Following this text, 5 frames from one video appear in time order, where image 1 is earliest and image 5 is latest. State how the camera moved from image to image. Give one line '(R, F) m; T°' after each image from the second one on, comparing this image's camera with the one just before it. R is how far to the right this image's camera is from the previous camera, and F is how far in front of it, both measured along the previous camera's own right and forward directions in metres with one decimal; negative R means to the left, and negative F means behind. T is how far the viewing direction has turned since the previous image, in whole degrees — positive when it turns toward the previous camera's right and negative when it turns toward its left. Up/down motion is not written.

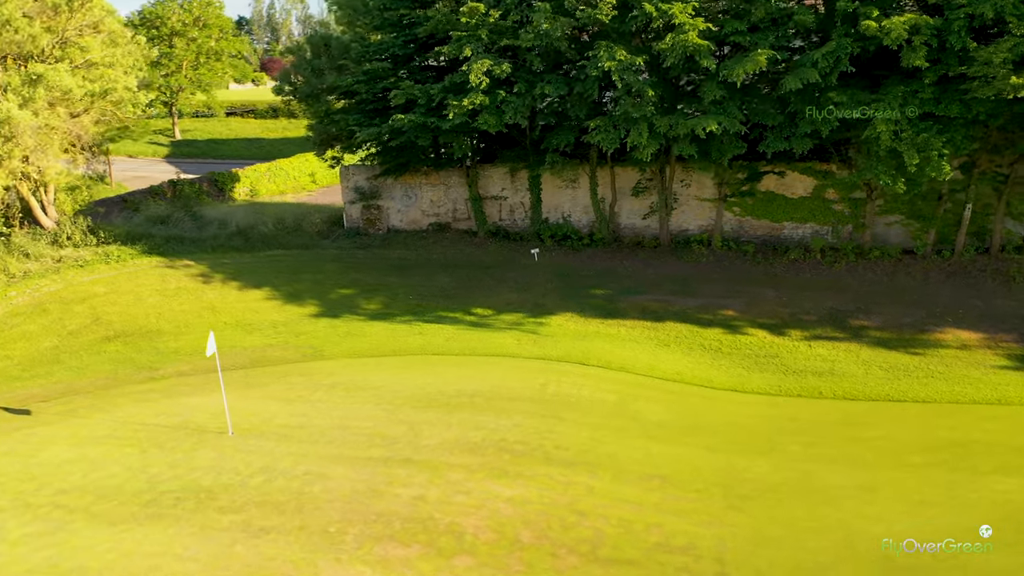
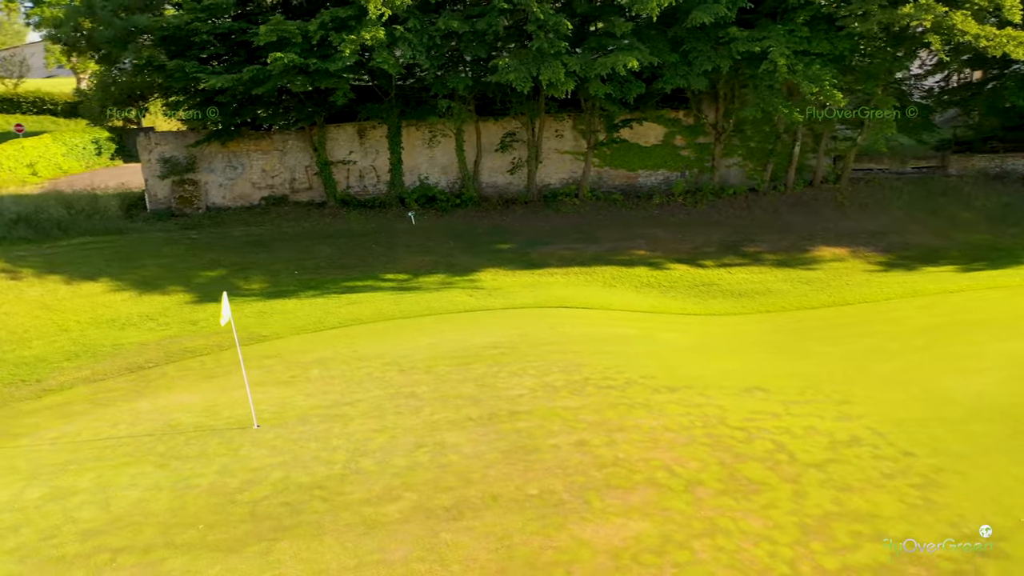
(-5.1, +2.6) m; +23°
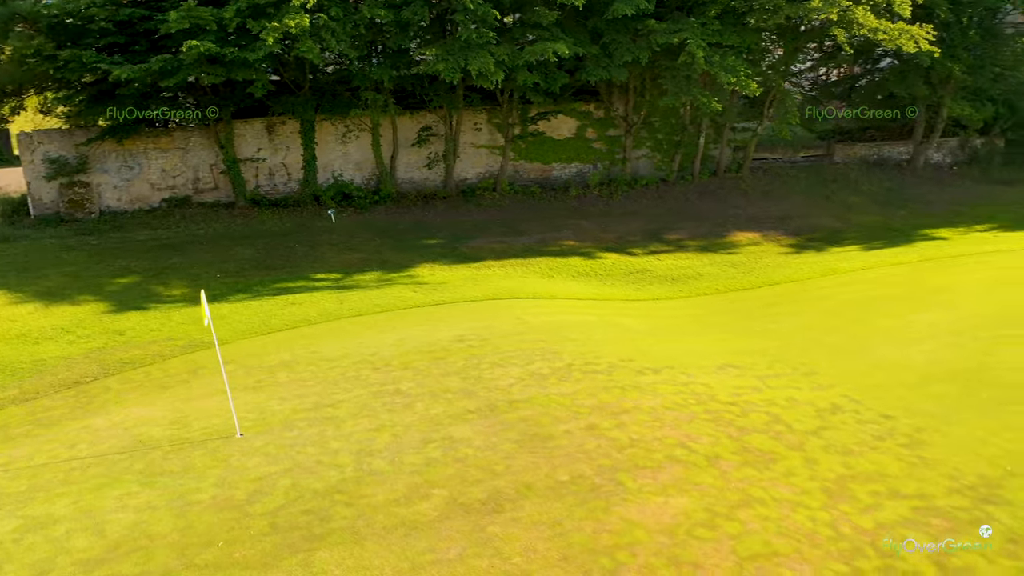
(-1.4, +0.4) m; +9°
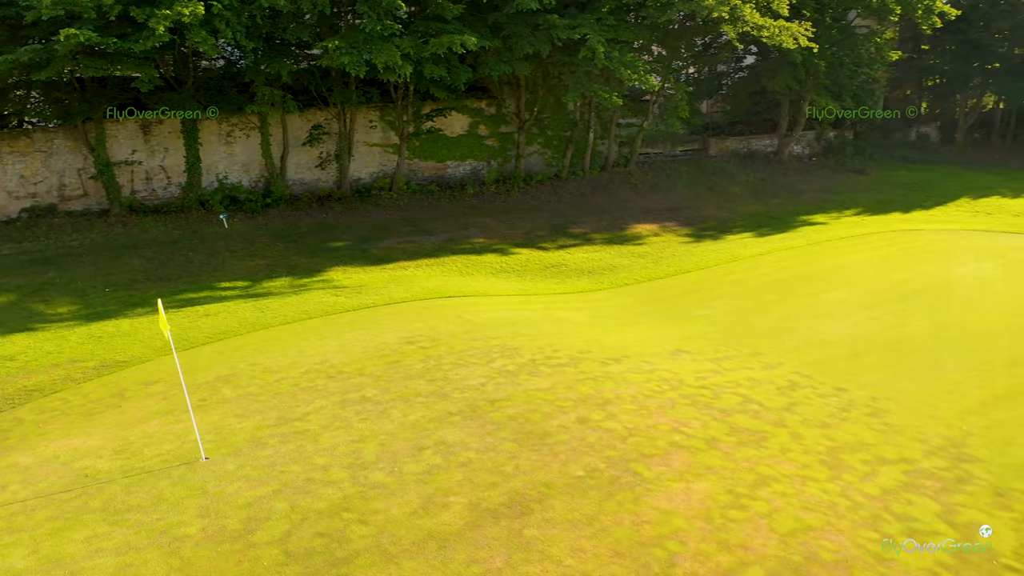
(-1.4, +0.5) m; +11°
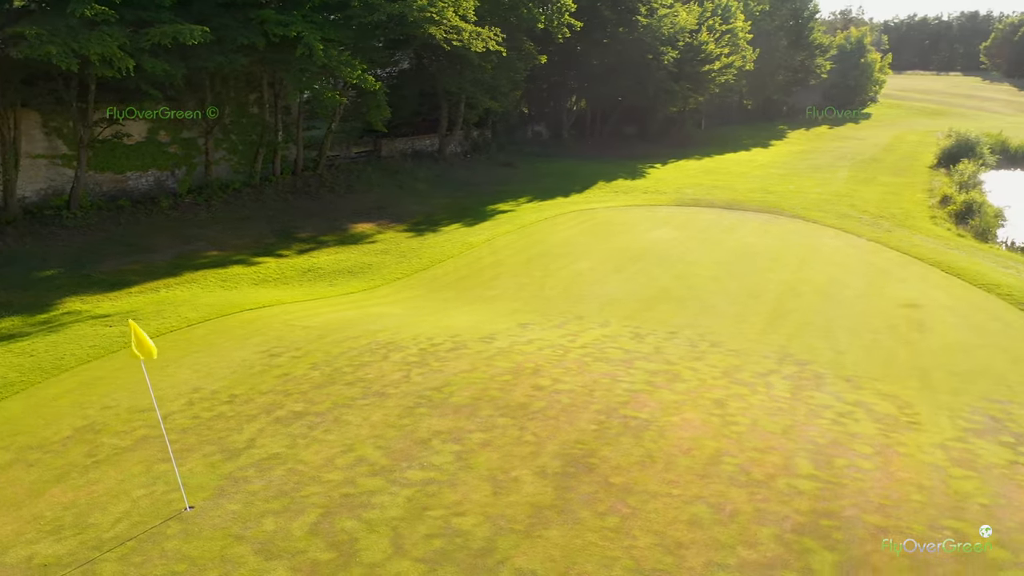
(-3.6, +0.9) m; +29°
